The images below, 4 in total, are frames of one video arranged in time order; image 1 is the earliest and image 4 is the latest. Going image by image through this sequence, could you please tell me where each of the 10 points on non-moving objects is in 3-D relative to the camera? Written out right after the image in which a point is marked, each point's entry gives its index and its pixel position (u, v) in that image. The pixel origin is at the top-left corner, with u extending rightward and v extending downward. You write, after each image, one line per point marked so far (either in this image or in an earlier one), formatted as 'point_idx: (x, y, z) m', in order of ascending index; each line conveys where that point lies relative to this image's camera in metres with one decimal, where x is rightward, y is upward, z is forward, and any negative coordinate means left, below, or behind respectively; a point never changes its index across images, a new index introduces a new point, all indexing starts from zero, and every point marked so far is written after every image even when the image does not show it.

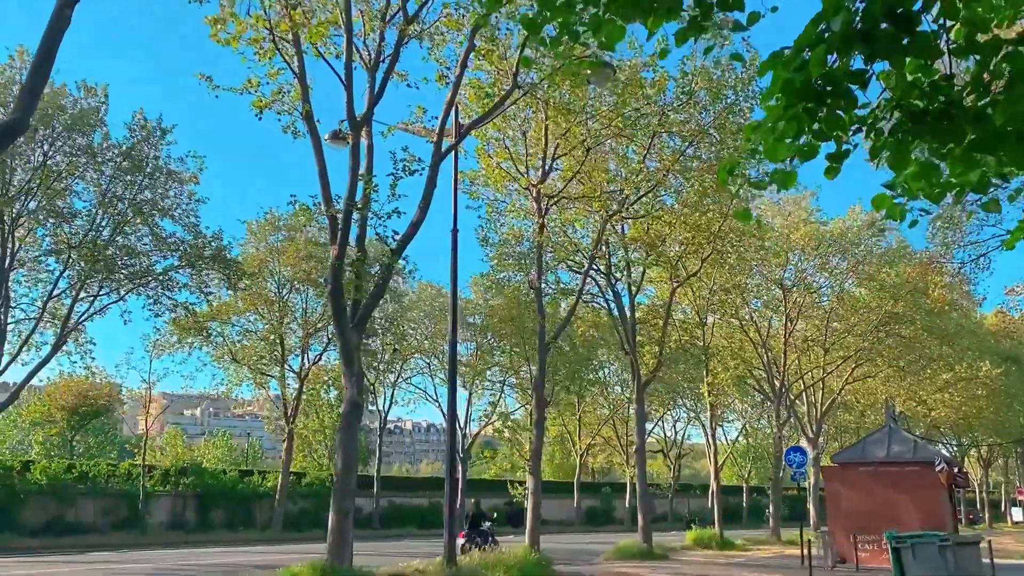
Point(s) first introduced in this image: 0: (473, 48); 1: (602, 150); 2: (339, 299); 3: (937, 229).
0: (-0.6, +3.6, +13.2) m
1: (+1.9, +2.9, +18.2) m
2: (-2.4, -0.1, +12.3) m
3: (+9.3, +1.3, +19.2) m
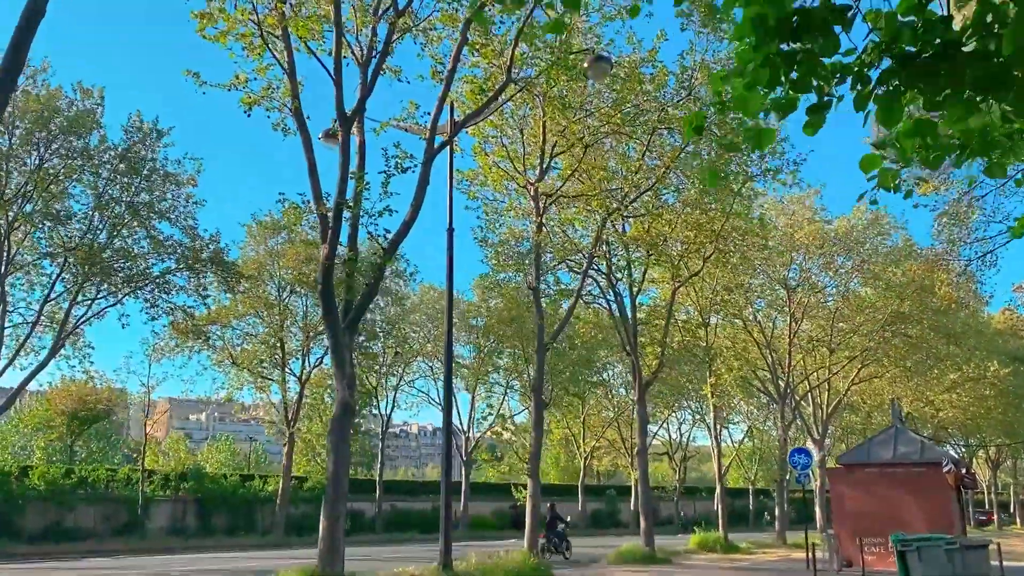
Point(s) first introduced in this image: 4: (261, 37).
0: (-0.7, +3.6, +12.9) m
1: (+1.8, +2.9, +18.0) m
2: (-2.5, -0.1, +12.0) m
3: (+9.3, +1.3, +18.9) m
4: (-3.6, +3.6, +12.6) m
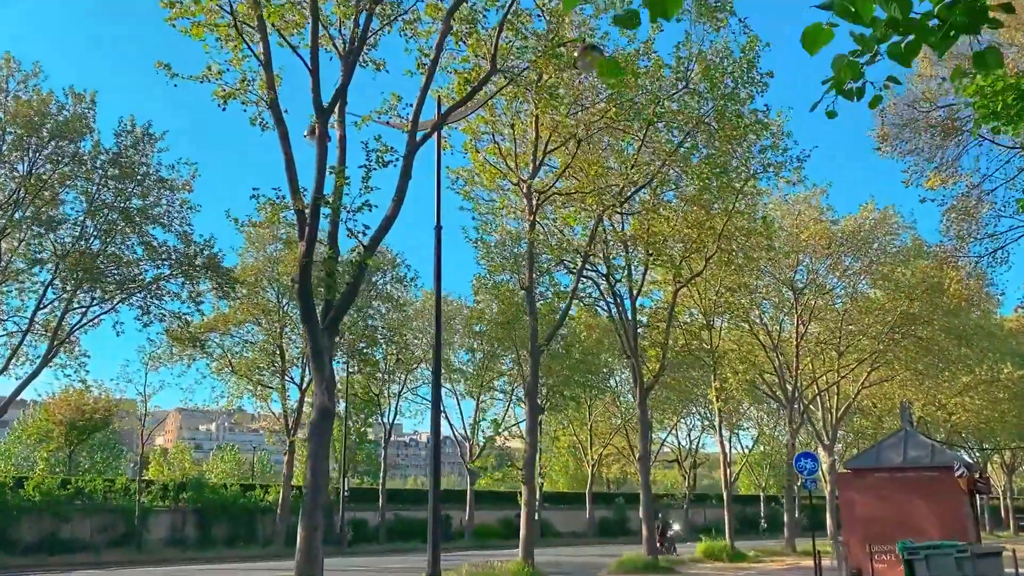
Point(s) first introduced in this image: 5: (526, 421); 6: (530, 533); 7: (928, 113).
0: (-0.9, +3.6, +12.4) m
1: (+1.7, +2.9, +17.4) m
2: (-2.7, -0.1, +11.5) m
3: (+9.2, +1.4, +18.3) m
4: (-3.8, +3.6, +12.2) m
5: (+0.3, -2.4, +16.1) m
6: (+0.3, -4.3, +15.5) m
7: (+7.8, +3.3, +16.6) m
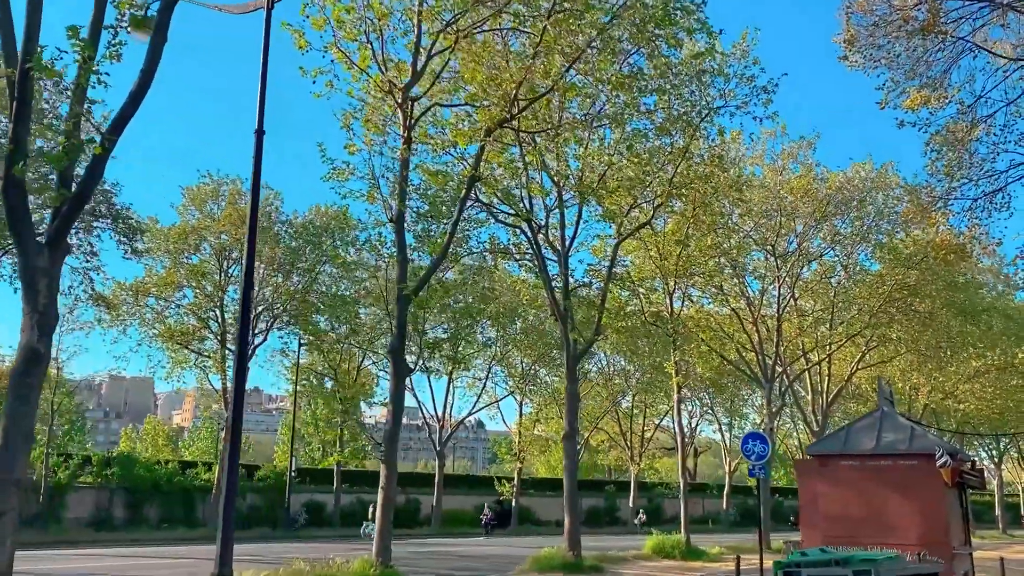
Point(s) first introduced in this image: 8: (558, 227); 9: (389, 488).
0: (-2.9, +4.6, +9.3) m
1: (-0.2, +3.9, +14.3) m
2: (-4.8, +0.9, +8.5) m
3: (+7.3, +2.3, +14.9) m
4: (-5.8, +4.6, +9.1) m
5: (-1.8, -1.4, +13.0) m
6: (-1.7, -3.3, +12.5) m
7: (+5.9, +4.2, +13.2) m
8: (+1.0, +1.2, +17.8) m
9: (-1.7, -2.8, +12.4) m
